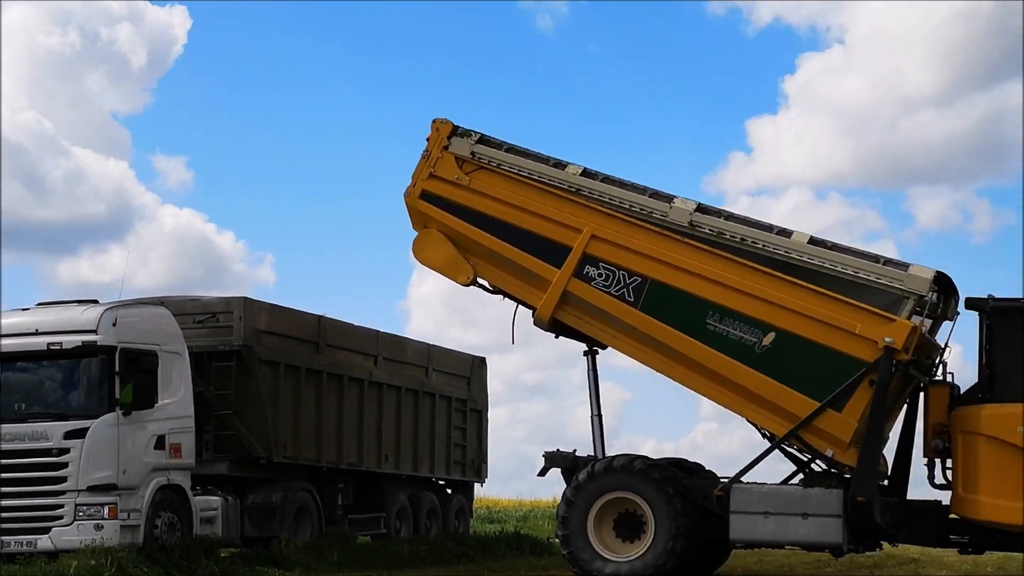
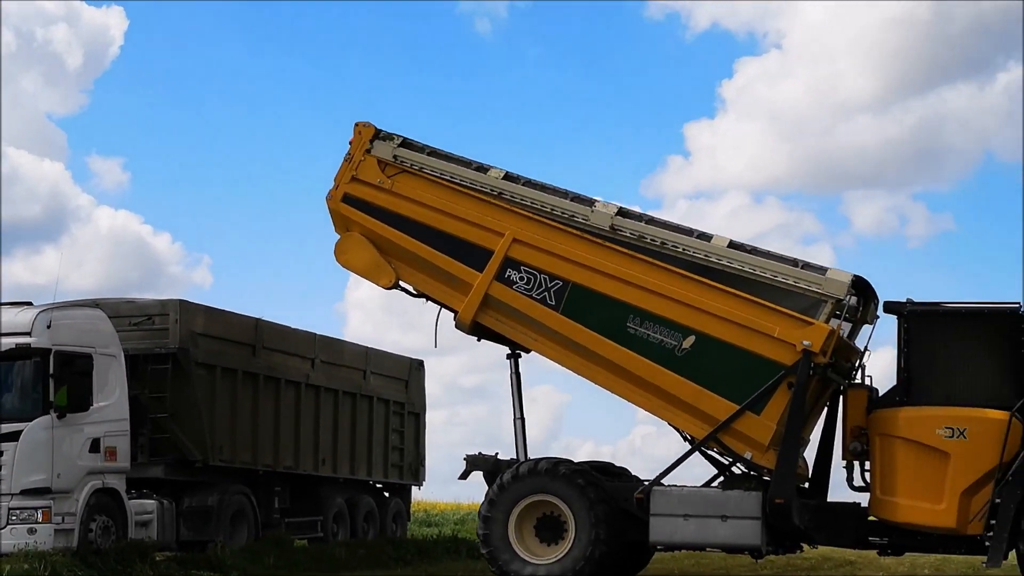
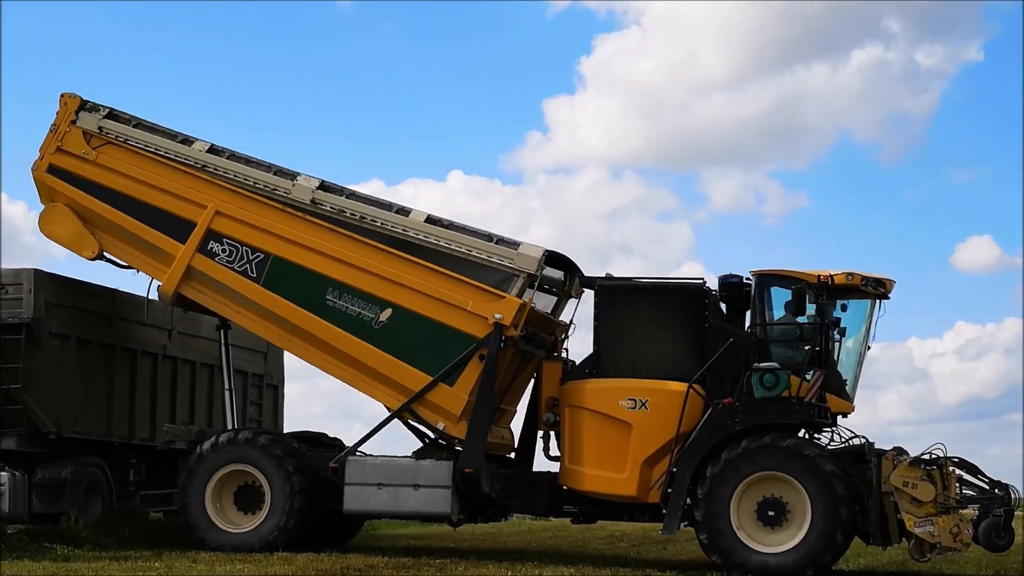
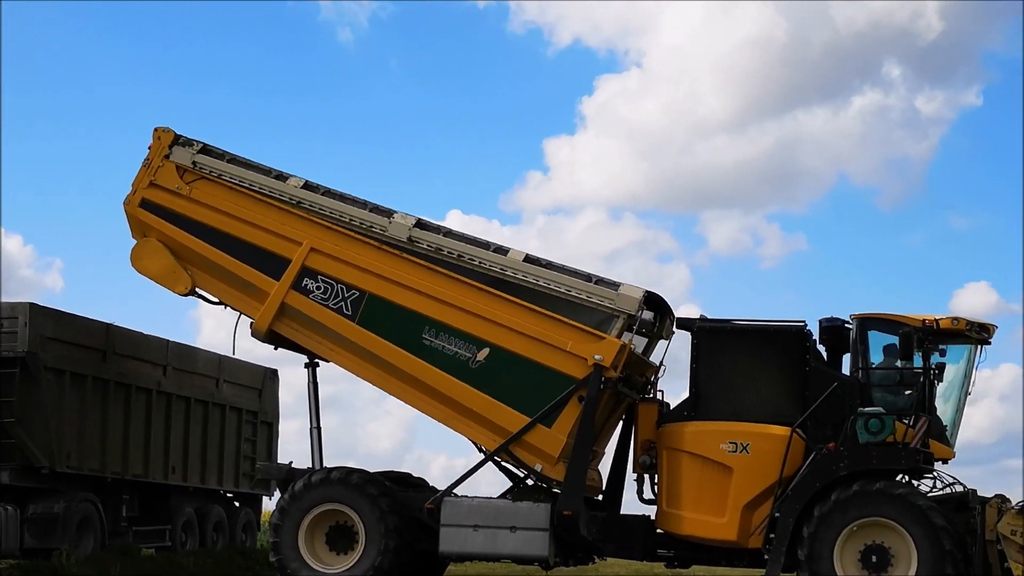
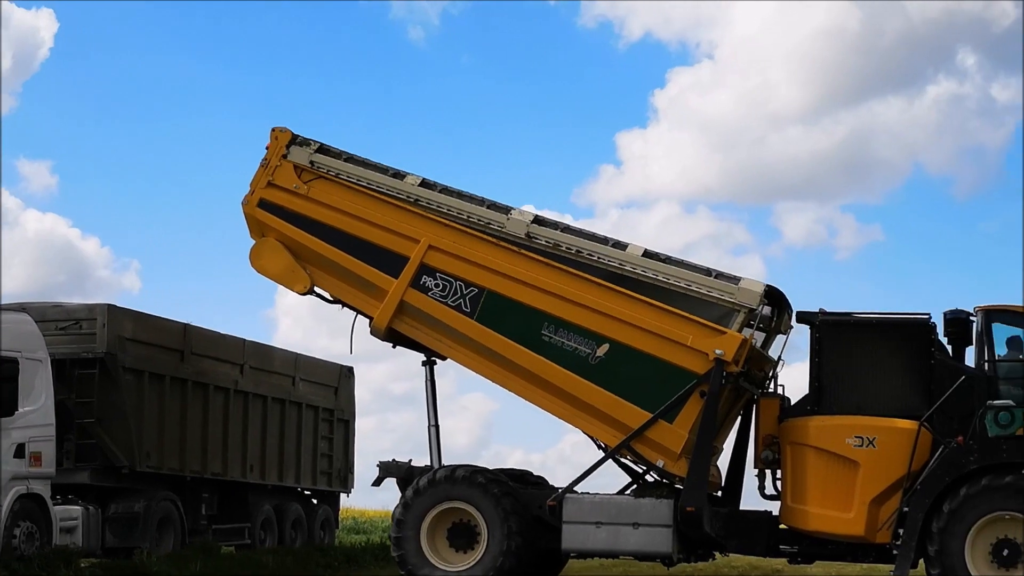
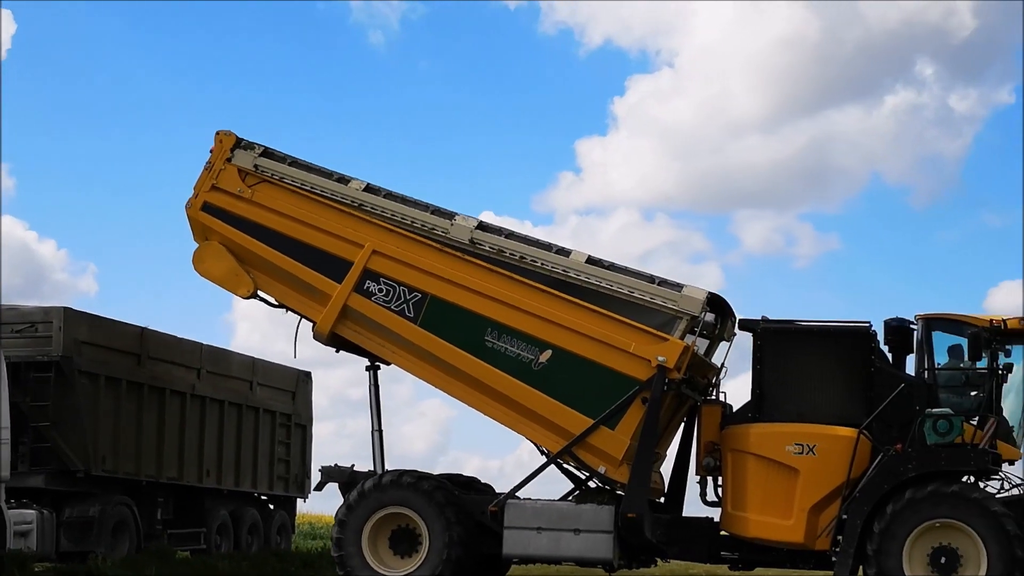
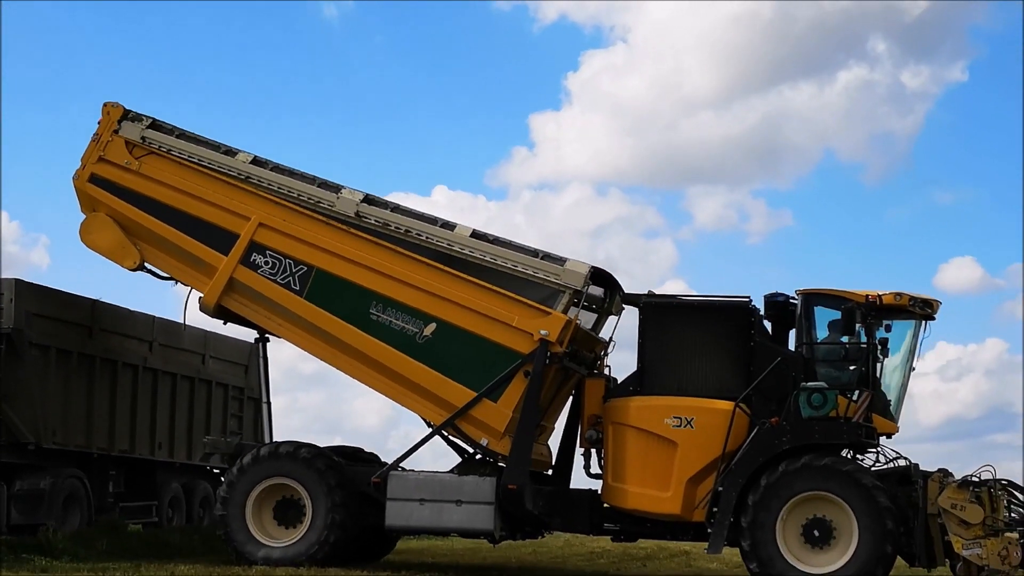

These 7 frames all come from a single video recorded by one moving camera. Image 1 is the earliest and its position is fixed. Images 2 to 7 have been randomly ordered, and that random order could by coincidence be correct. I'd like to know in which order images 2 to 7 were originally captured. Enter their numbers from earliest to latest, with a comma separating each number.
2, 5, 6, 4, 7, 3
